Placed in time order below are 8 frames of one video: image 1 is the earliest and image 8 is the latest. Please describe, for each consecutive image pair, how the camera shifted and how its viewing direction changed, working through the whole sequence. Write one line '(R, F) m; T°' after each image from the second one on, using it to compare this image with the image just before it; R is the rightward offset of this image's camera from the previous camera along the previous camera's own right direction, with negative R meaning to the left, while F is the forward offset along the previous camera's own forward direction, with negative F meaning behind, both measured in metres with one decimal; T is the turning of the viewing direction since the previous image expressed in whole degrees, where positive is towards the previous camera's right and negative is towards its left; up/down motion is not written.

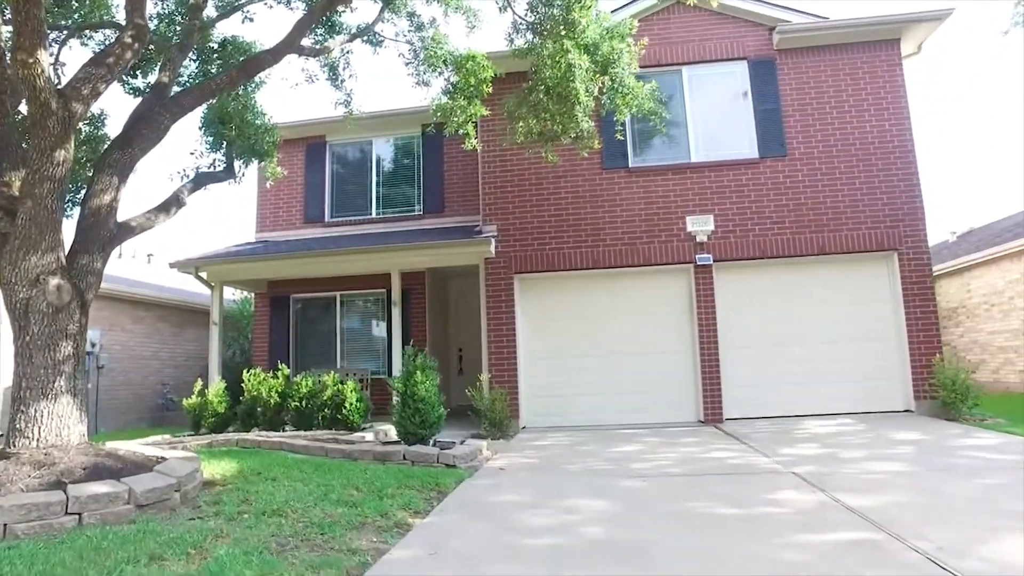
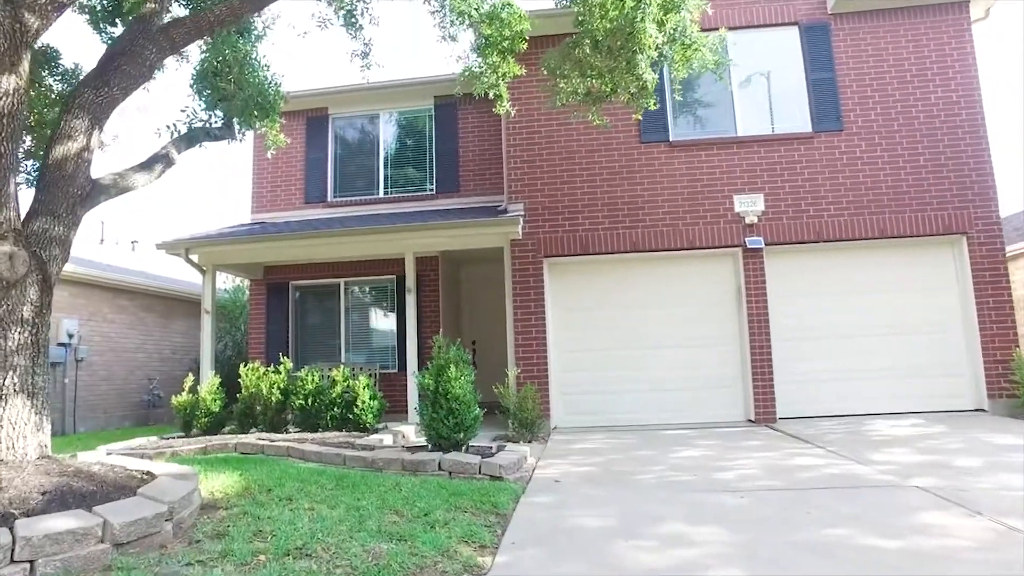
(-0.6, +1.0) m; +1°
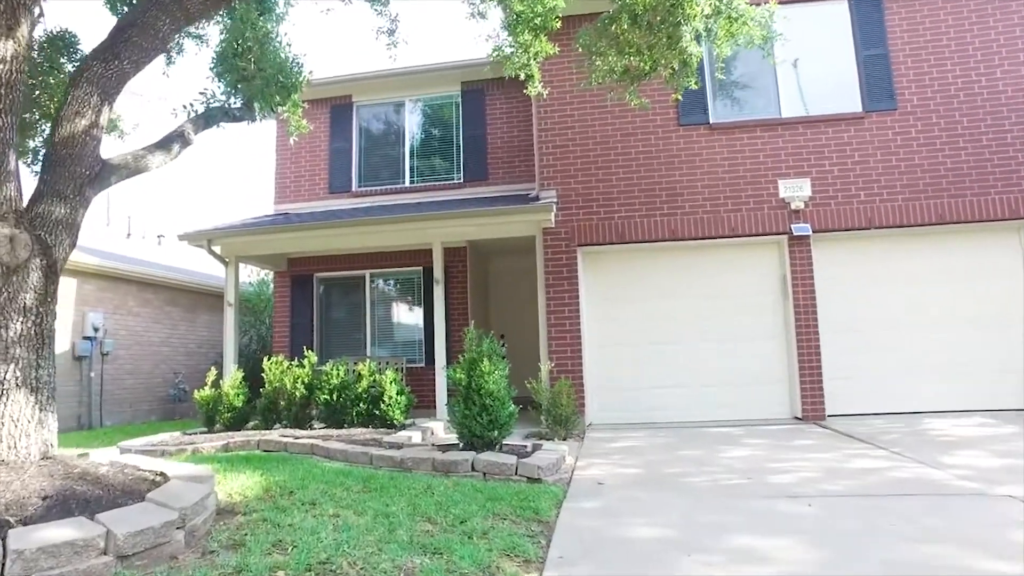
(-0.1, +0.4) m; -2°
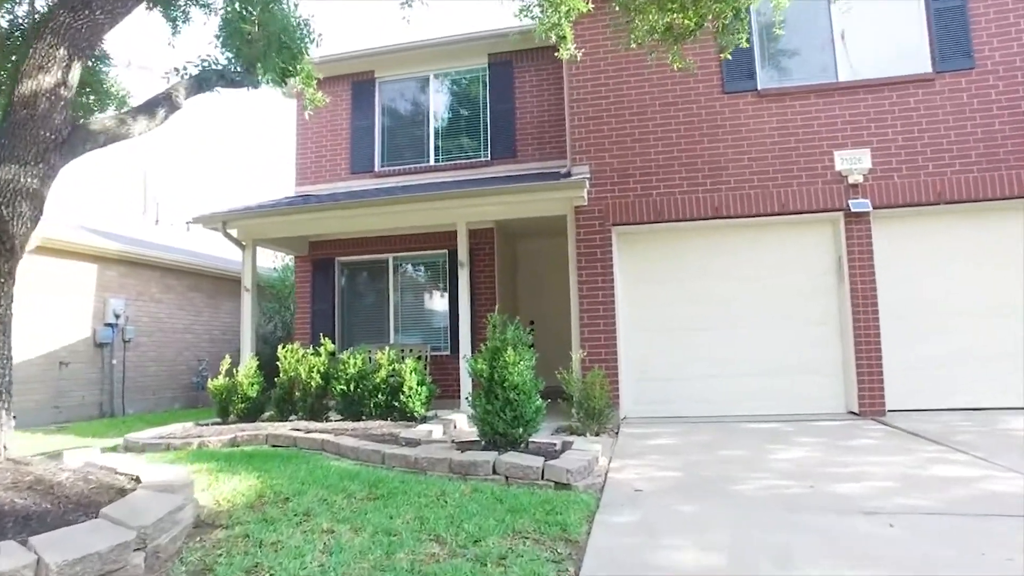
(0.0, +0.6) m; -3°
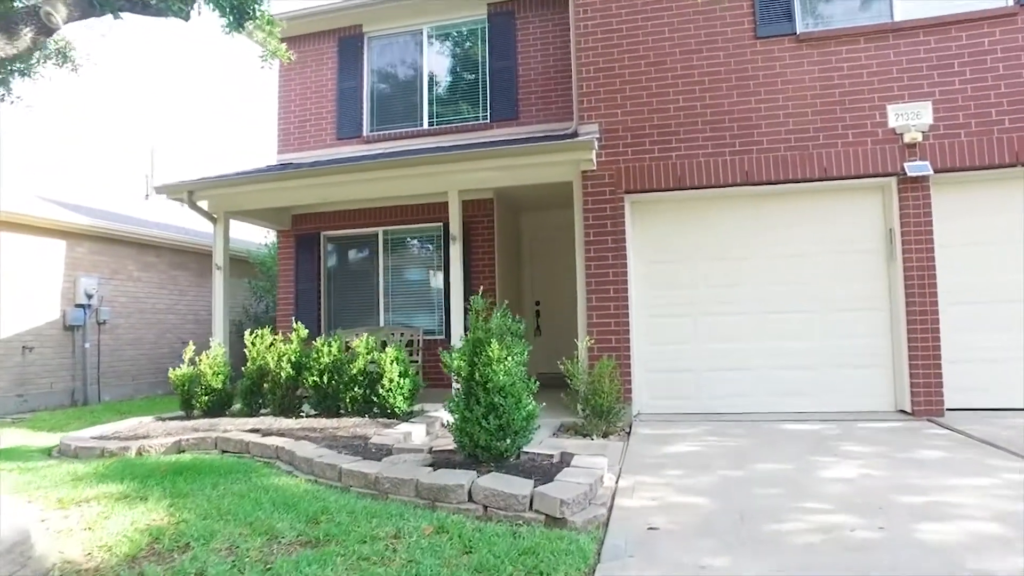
(+0.2, +1.0) m; -1°
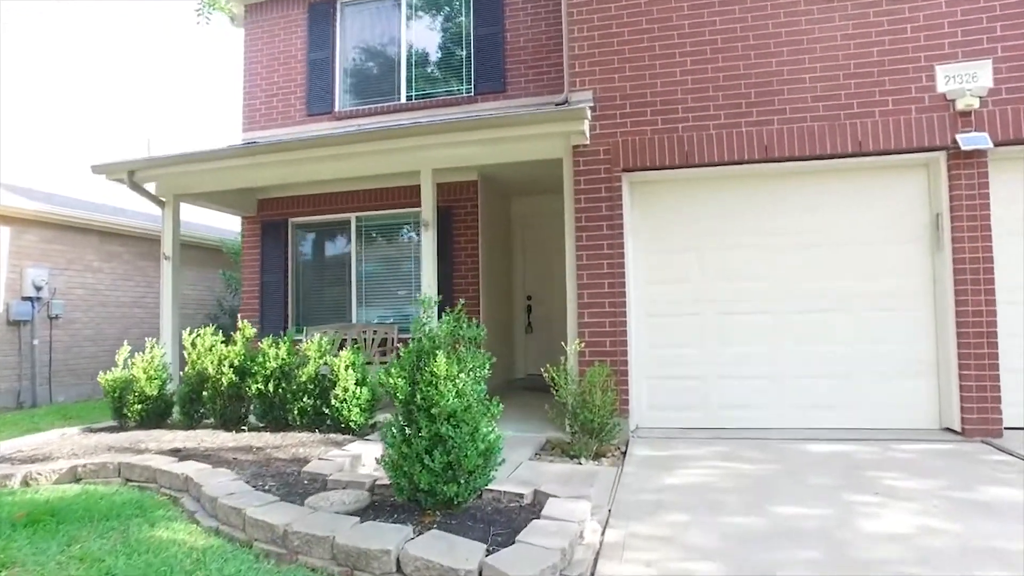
(+0.2, +1.0) m; -1°
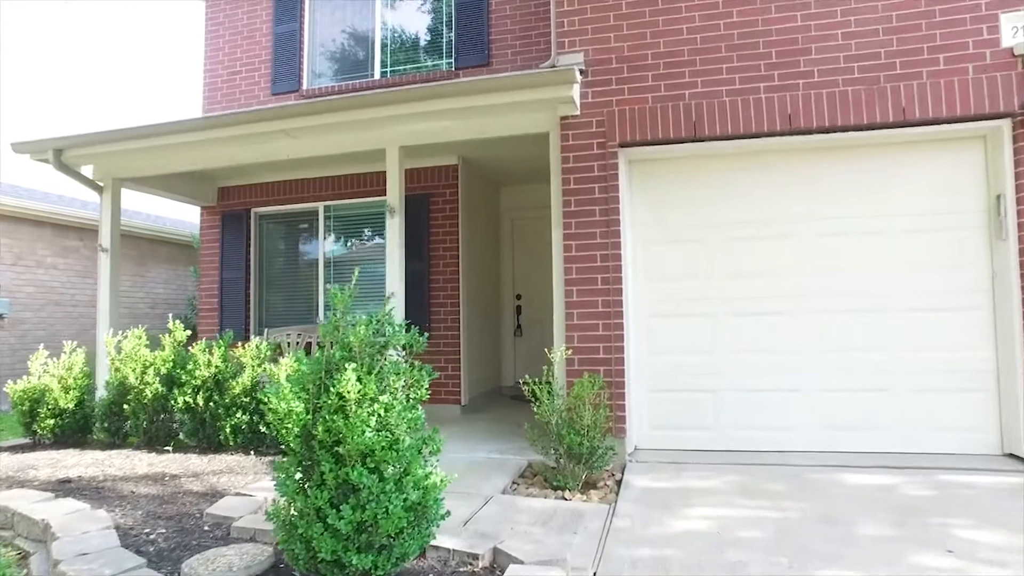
(+0.2, +0.9) m; 0°
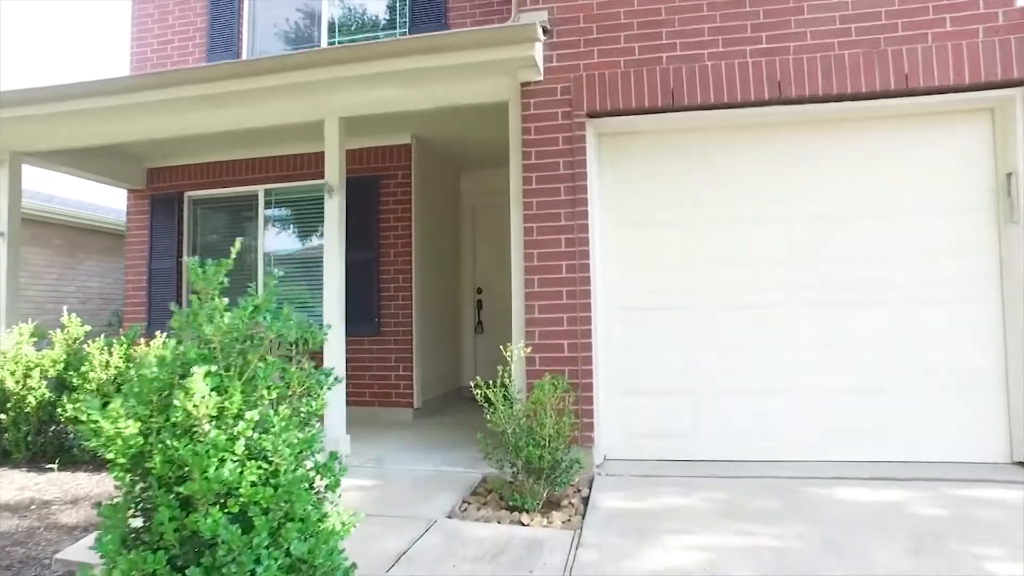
(+0.1, +0.6) m; +3°
